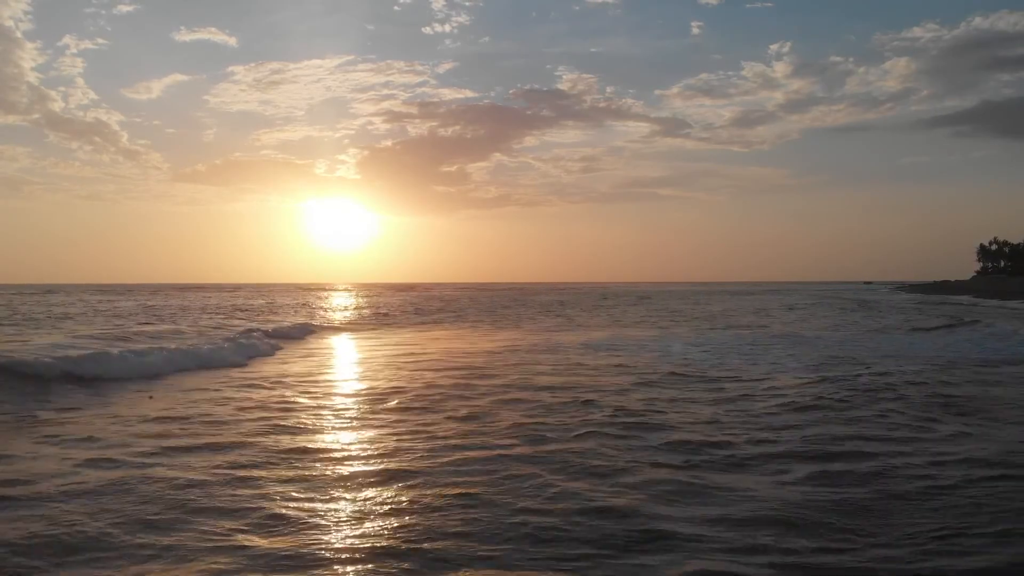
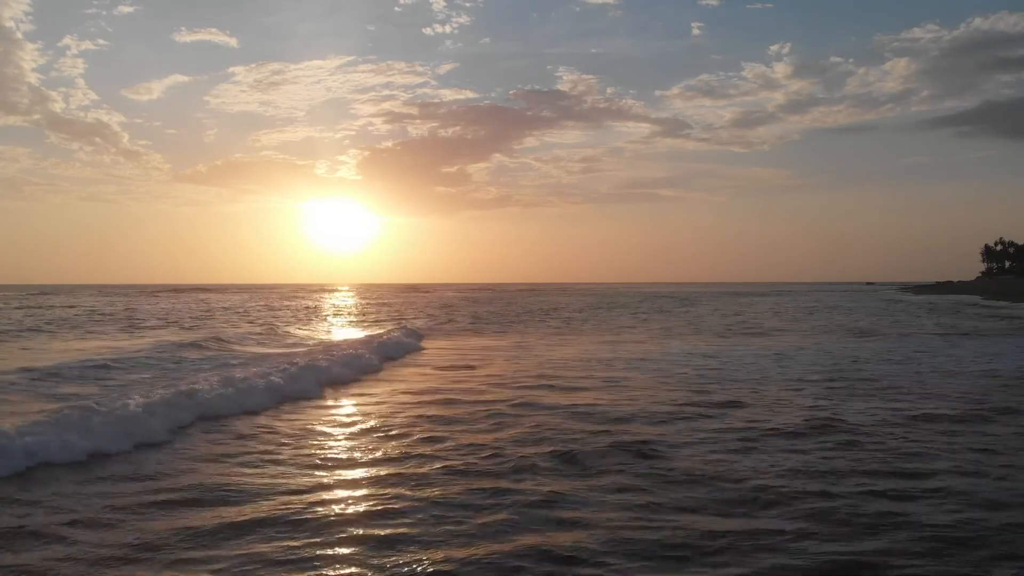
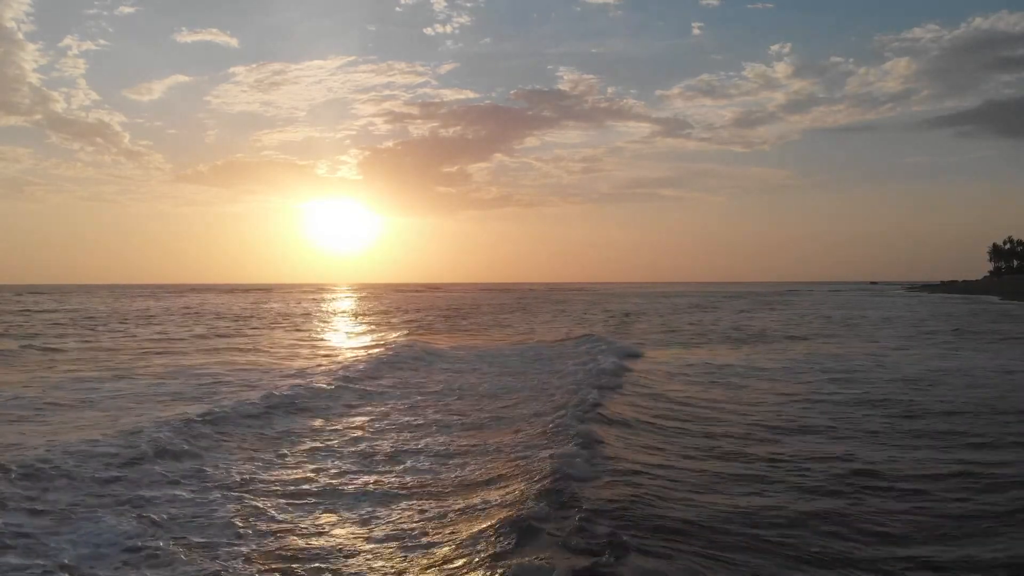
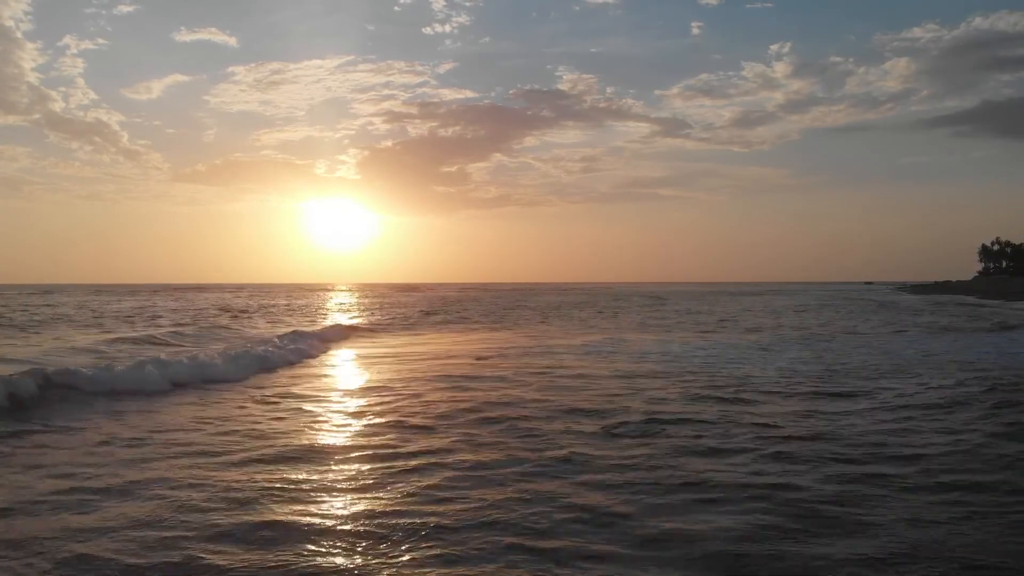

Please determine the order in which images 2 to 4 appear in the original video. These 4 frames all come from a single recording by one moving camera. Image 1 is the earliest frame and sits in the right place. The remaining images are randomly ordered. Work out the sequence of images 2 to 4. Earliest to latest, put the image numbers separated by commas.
4, 2, 3
